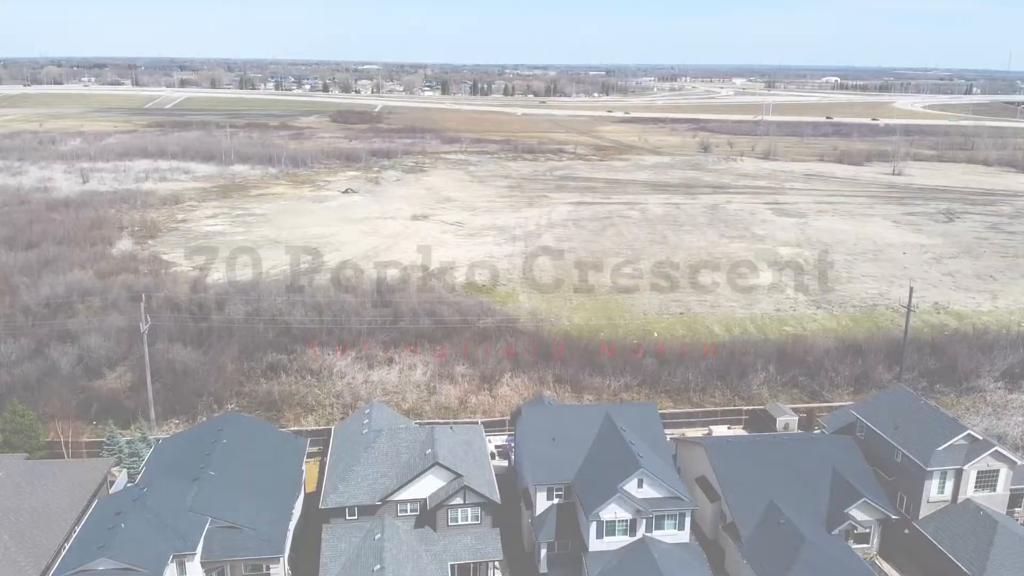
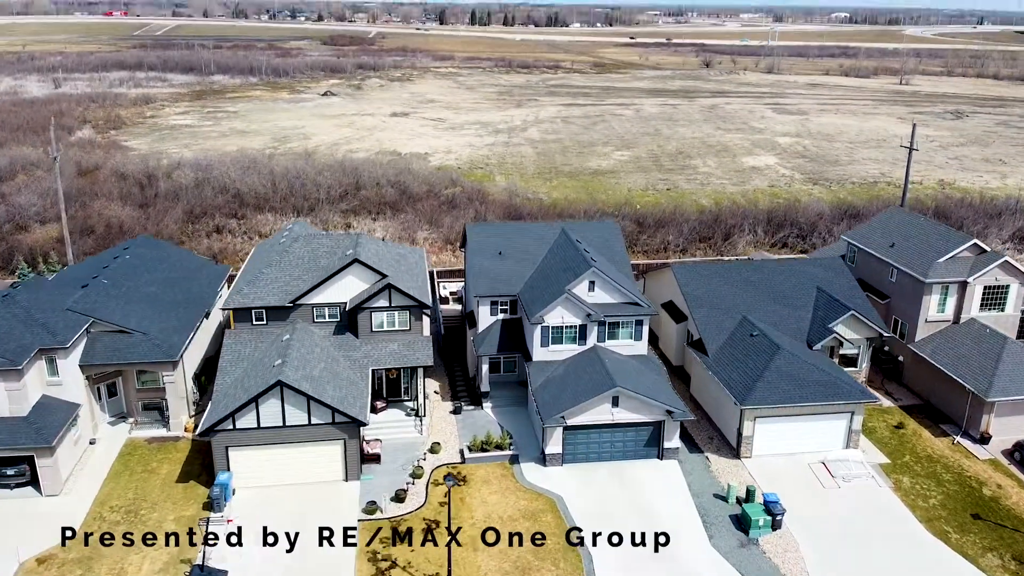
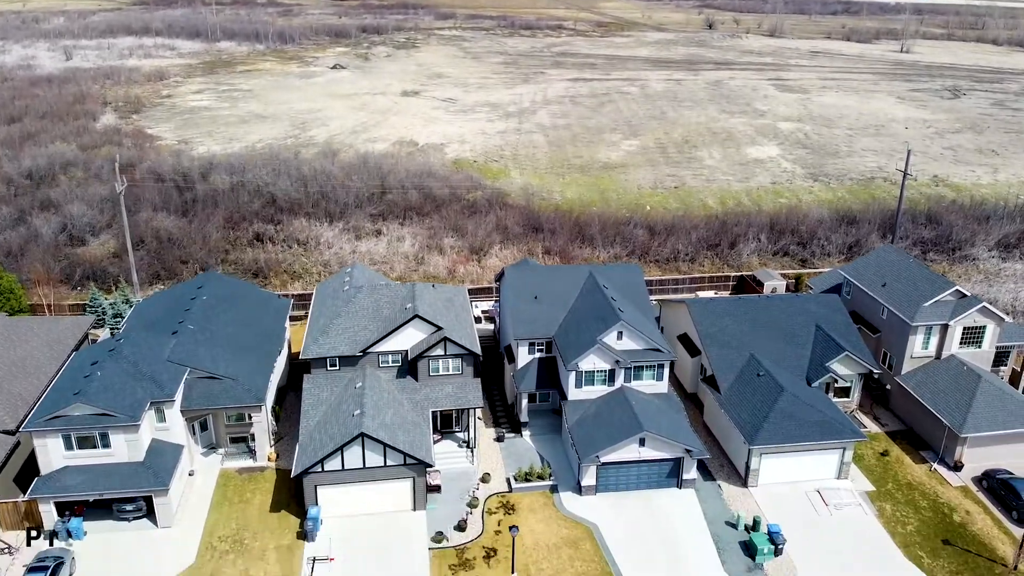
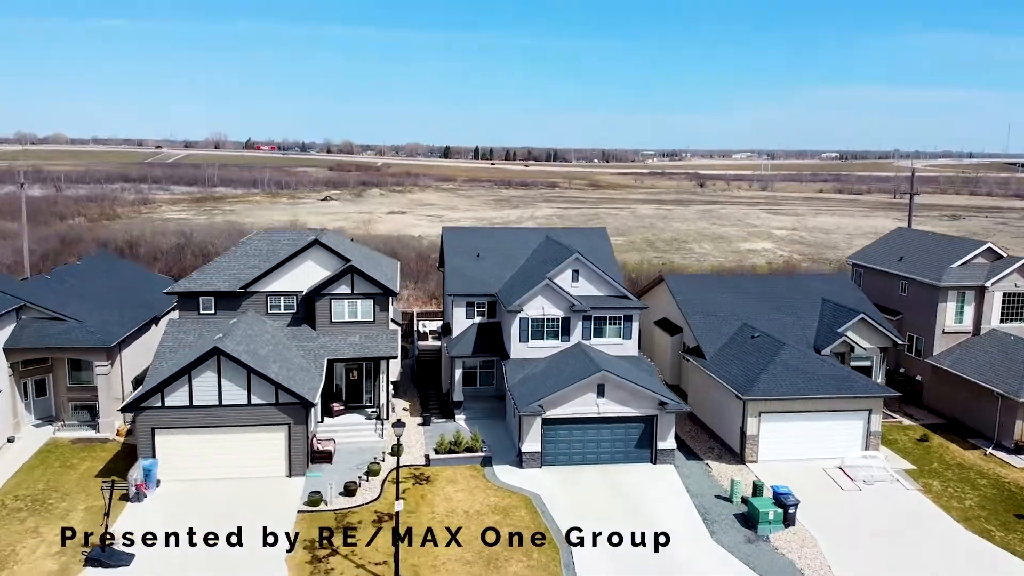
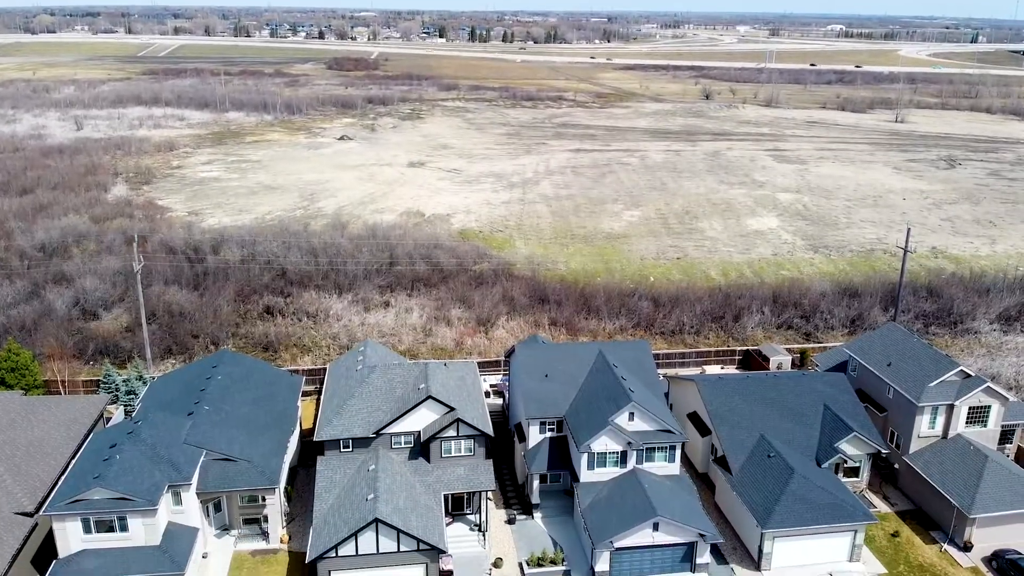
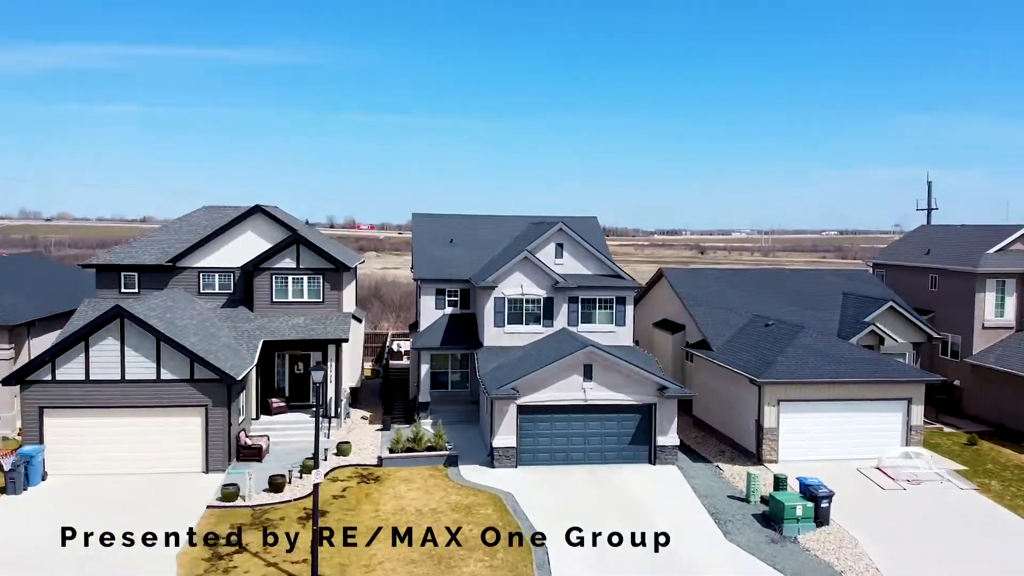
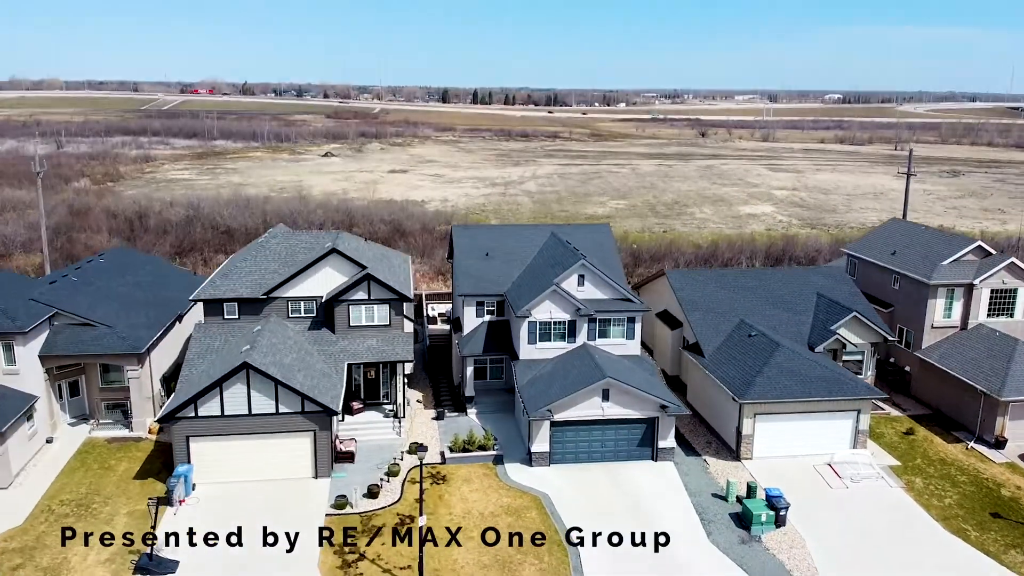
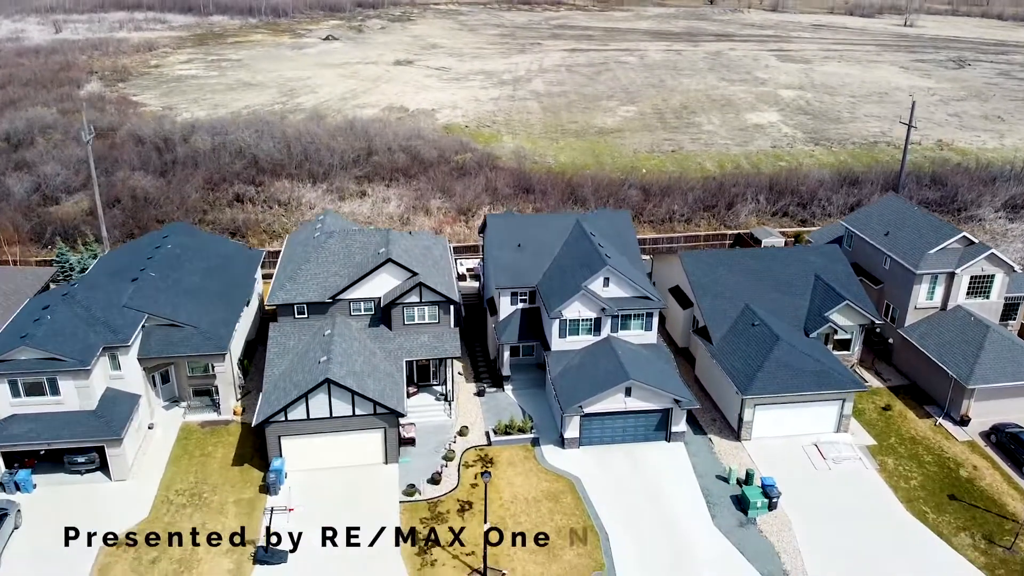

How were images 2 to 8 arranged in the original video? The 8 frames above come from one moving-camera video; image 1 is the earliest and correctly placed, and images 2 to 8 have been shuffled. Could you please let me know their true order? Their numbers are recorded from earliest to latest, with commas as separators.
5, 3, 8, 2, 7, 4, 6
